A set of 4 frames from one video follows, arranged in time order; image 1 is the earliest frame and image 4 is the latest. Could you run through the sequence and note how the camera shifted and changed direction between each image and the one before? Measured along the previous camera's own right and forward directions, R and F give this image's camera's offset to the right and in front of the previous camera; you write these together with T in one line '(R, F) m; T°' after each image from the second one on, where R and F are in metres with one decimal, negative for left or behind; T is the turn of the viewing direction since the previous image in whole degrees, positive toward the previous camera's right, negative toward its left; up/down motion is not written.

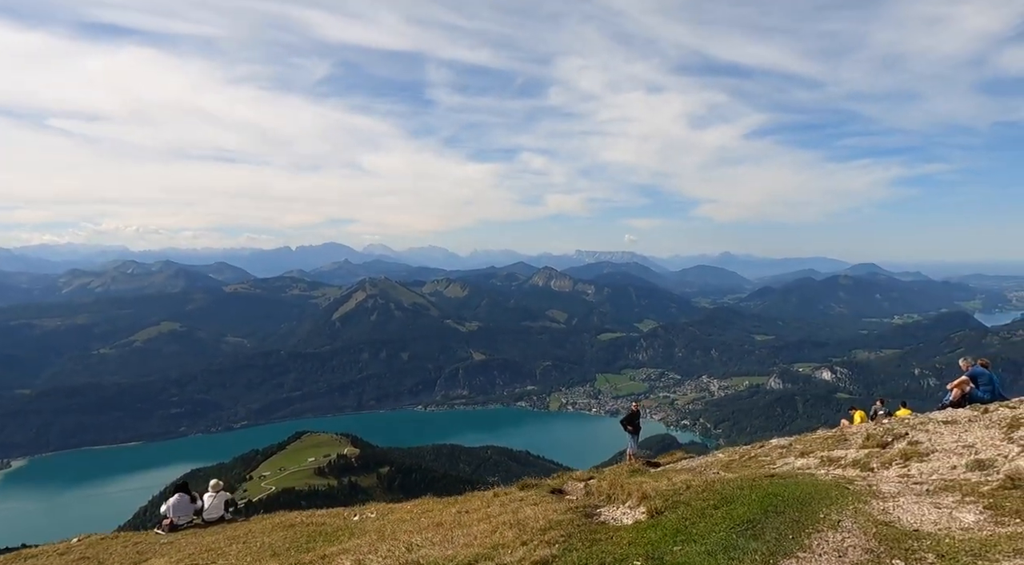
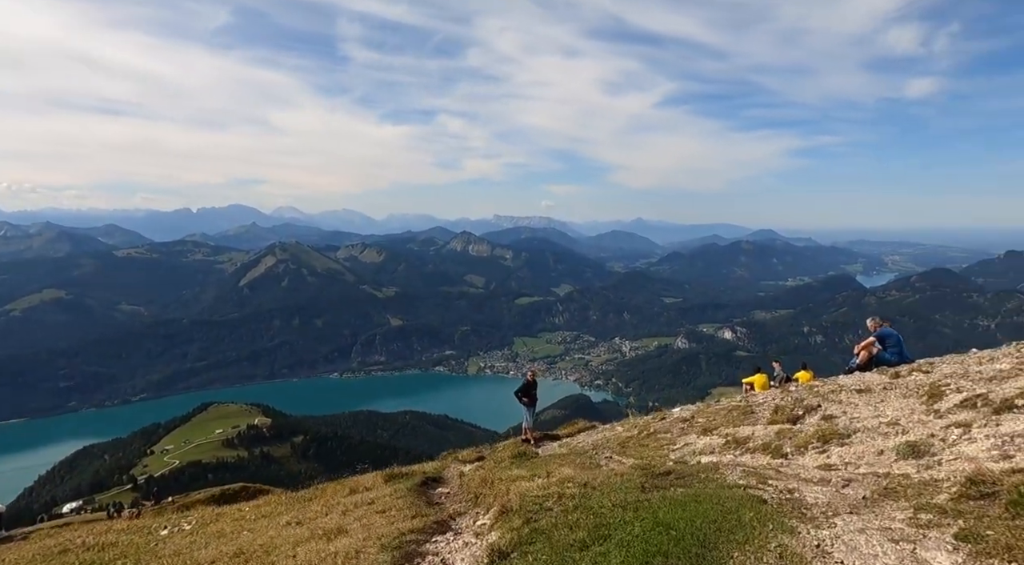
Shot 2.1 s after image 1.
(+2.3, +5.5) m; +7°
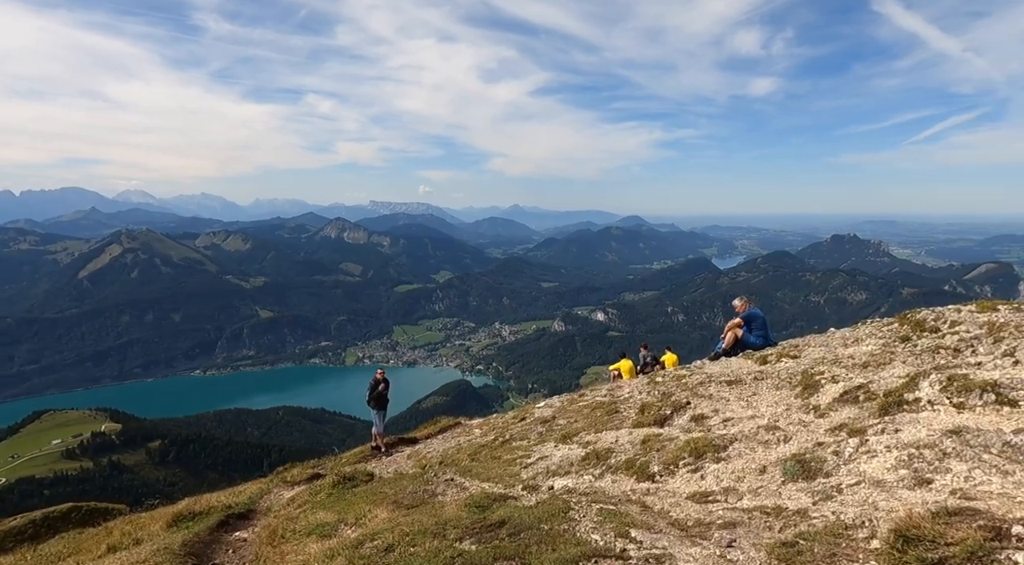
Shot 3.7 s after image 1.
(+2.0, +5.0) m; +10°
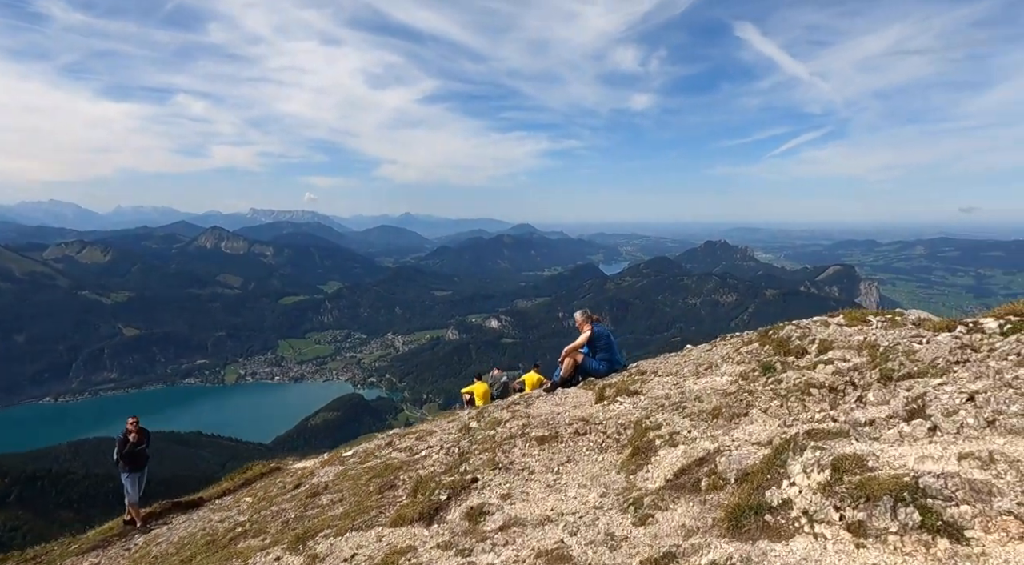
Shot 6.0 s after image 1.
(+4.6, +8.1) m; +9°
